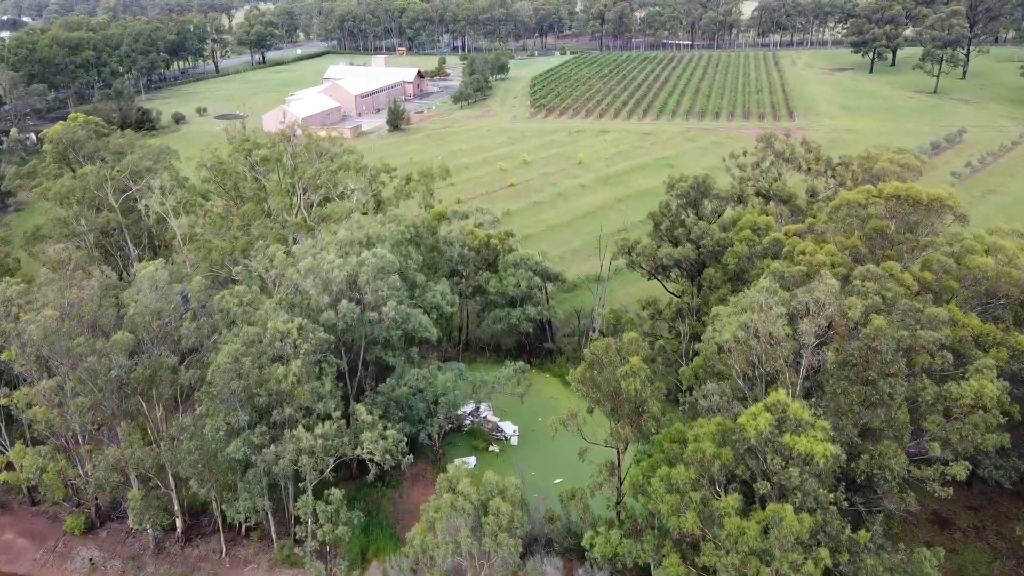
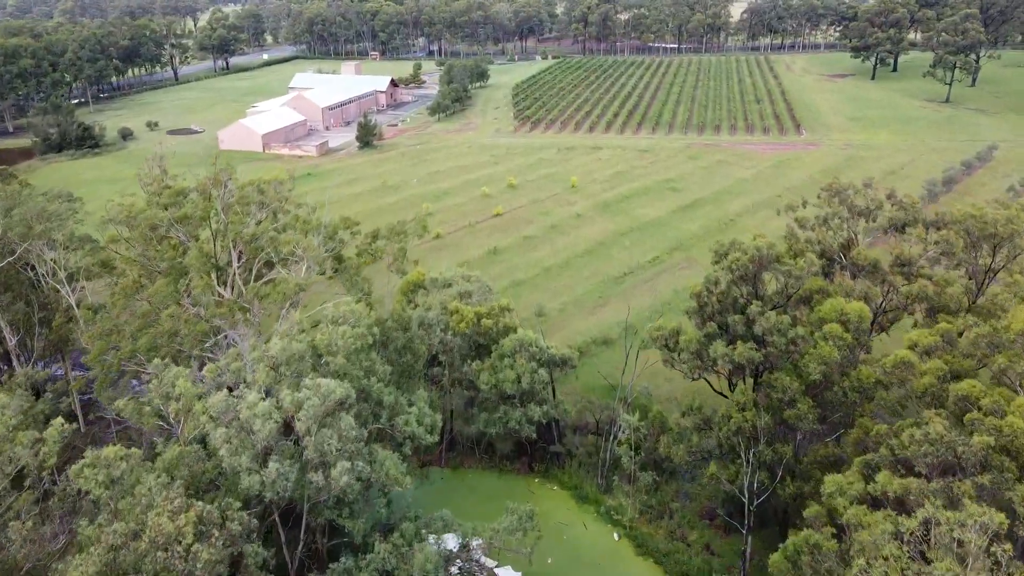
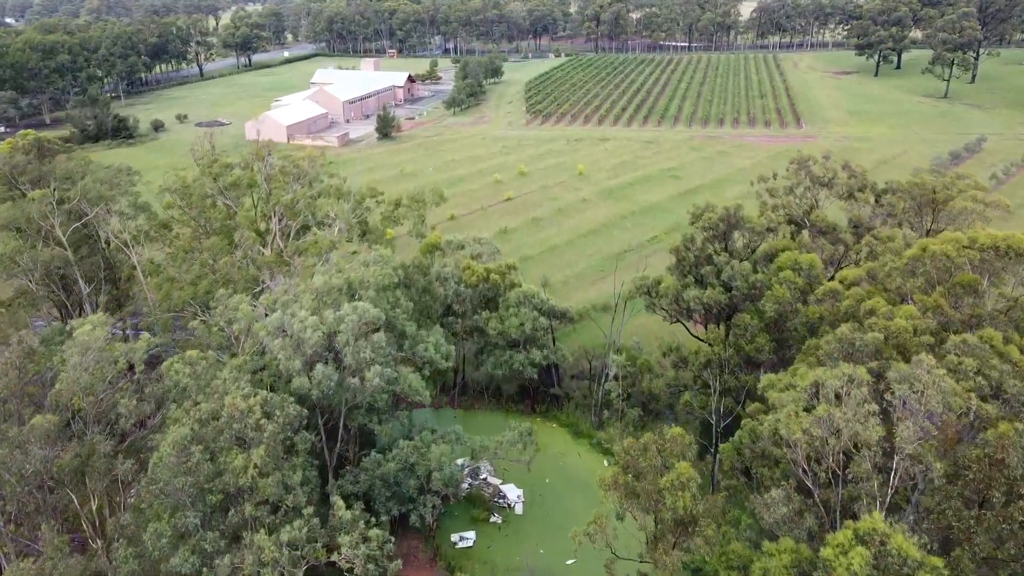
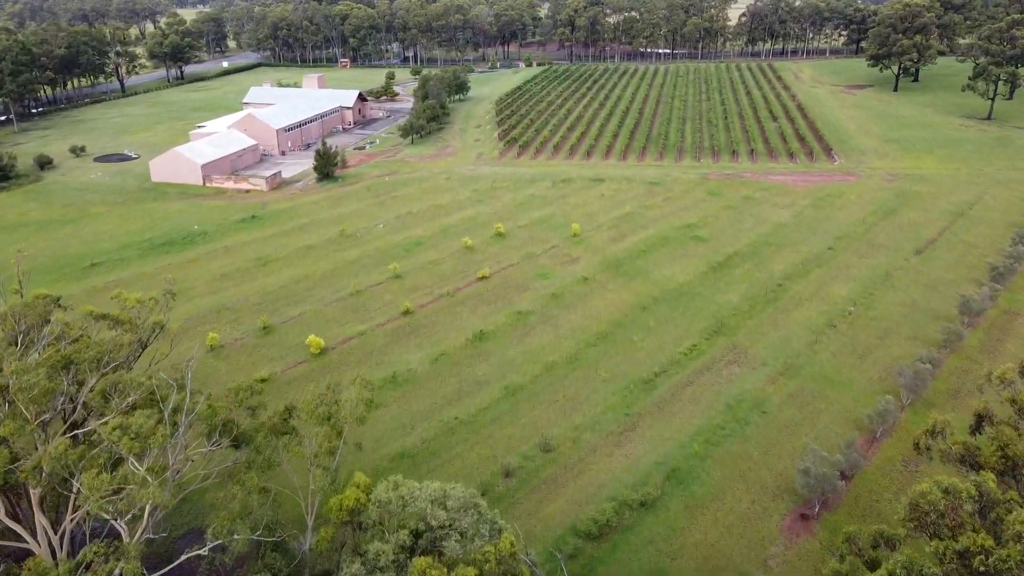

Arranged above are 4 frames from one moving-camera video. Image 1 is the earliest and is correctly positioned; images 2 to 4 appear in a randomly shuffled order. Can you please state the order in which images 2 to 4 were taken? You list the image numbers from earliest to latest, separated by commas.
3, 2, 4
